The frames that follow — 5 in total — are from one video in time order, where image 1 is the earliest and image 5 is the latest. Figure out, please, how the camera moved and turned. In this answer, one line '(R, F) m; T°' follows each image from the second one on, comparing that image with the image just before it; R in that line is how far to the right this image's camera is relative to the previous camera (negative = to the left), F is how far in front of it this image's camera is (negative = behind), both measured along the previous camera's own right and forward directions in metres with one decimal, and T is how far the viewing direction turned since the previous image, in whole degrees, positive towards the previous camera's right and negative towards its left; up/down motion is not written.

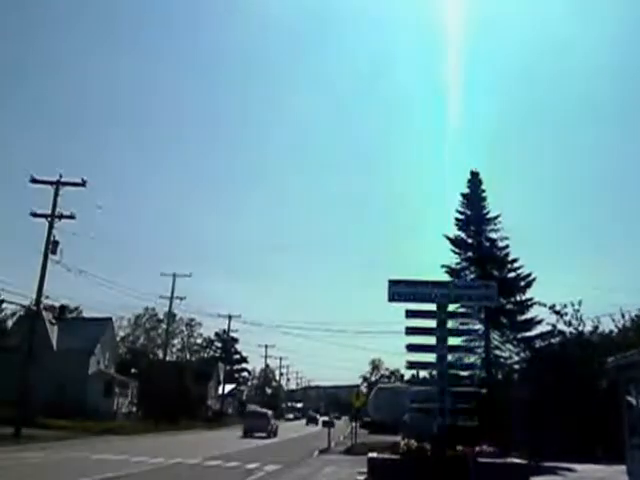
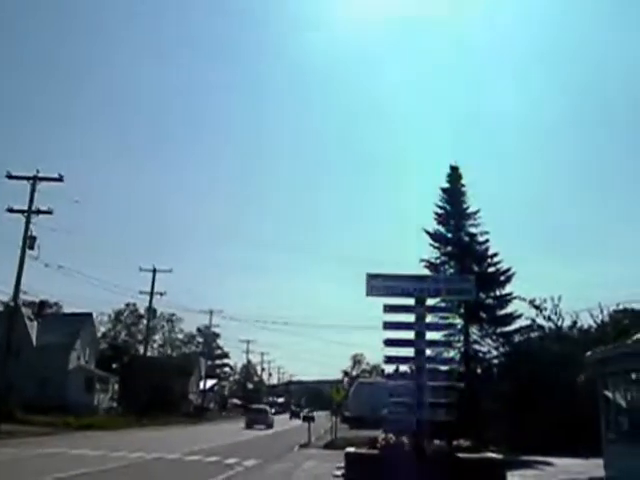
(+1.3, 0.0) m; +1°
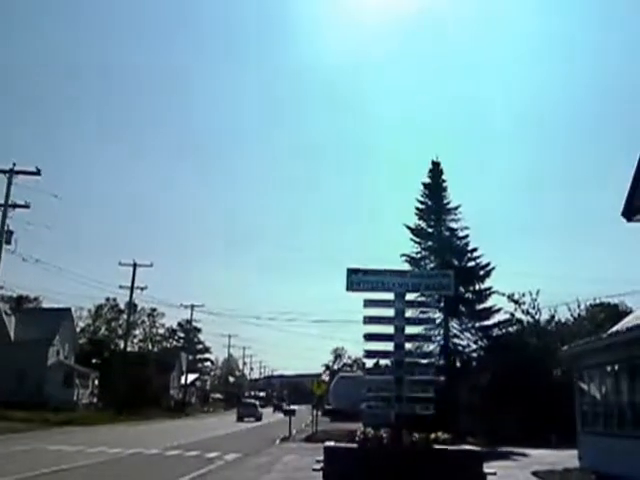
(+0.6, 0.0) m; +1°
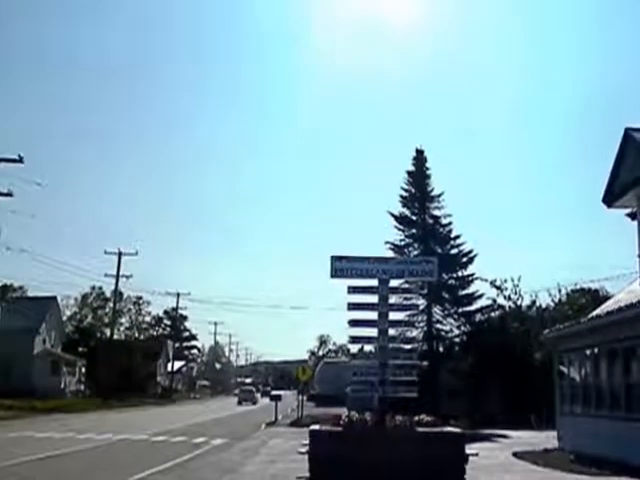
(+0.6, -0.3) m; +1°
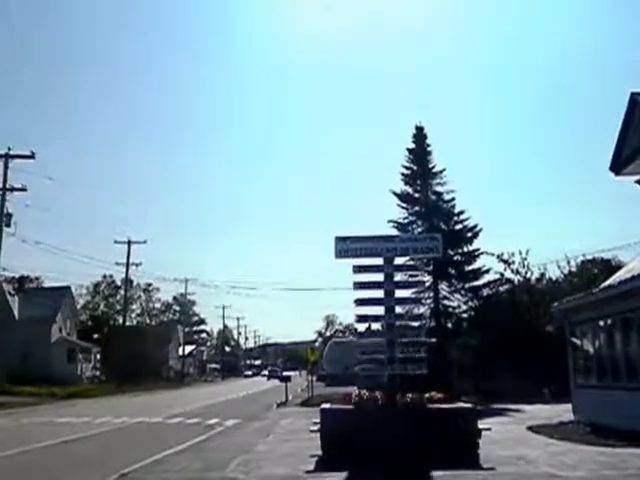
(+1.4, 0.0) m; -2°
